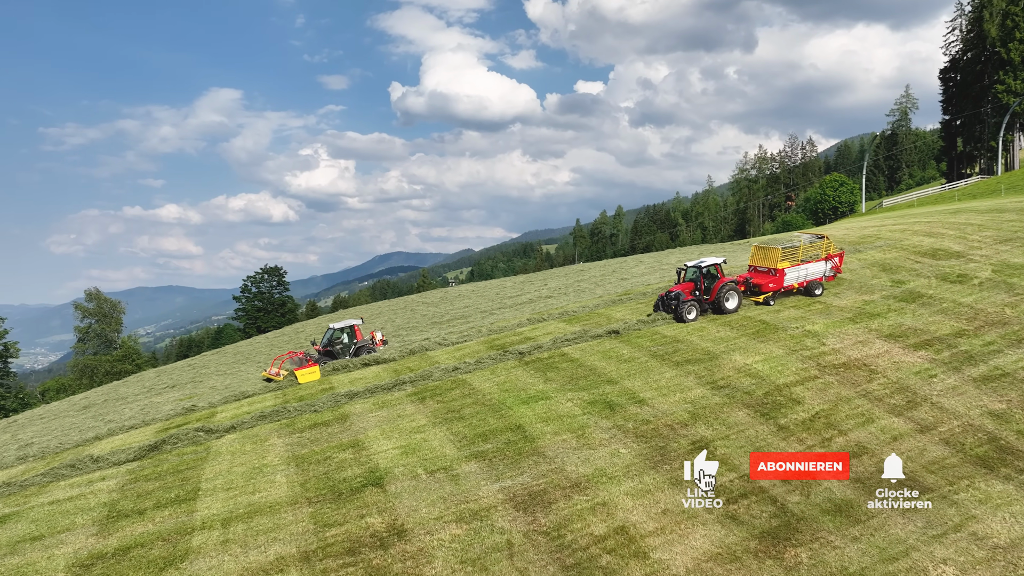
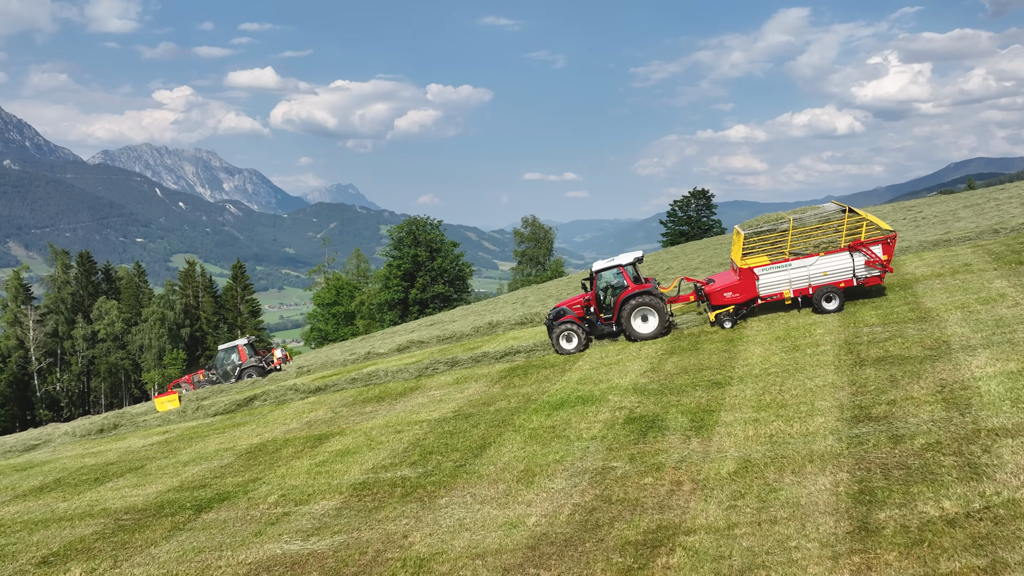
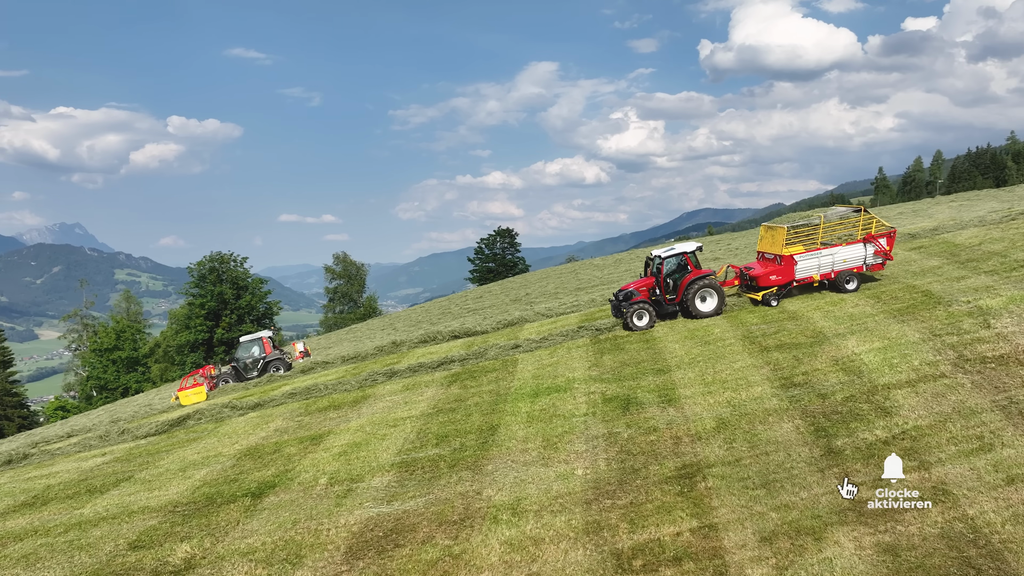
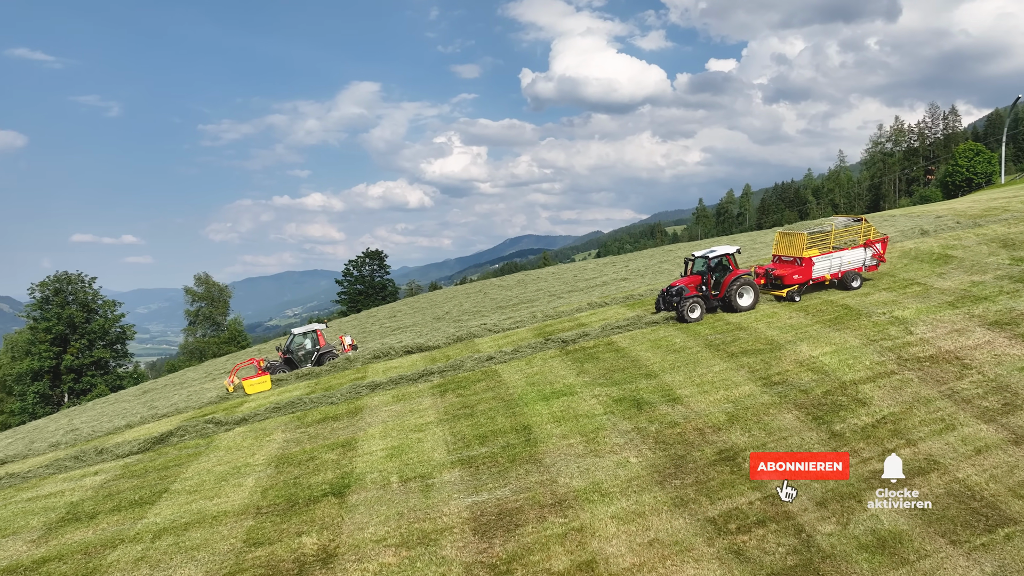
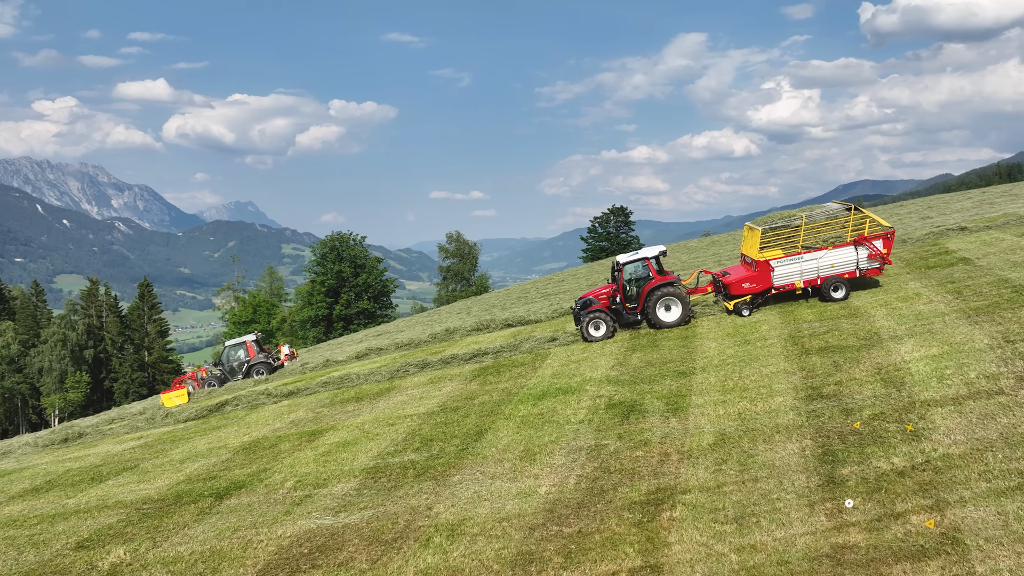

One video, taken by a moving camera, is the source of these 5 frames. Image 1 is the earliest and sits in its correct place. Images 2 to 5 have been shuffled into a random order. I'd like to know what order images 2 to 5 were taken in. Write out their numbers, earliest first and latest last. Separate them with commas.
4, 3, 5, 2
